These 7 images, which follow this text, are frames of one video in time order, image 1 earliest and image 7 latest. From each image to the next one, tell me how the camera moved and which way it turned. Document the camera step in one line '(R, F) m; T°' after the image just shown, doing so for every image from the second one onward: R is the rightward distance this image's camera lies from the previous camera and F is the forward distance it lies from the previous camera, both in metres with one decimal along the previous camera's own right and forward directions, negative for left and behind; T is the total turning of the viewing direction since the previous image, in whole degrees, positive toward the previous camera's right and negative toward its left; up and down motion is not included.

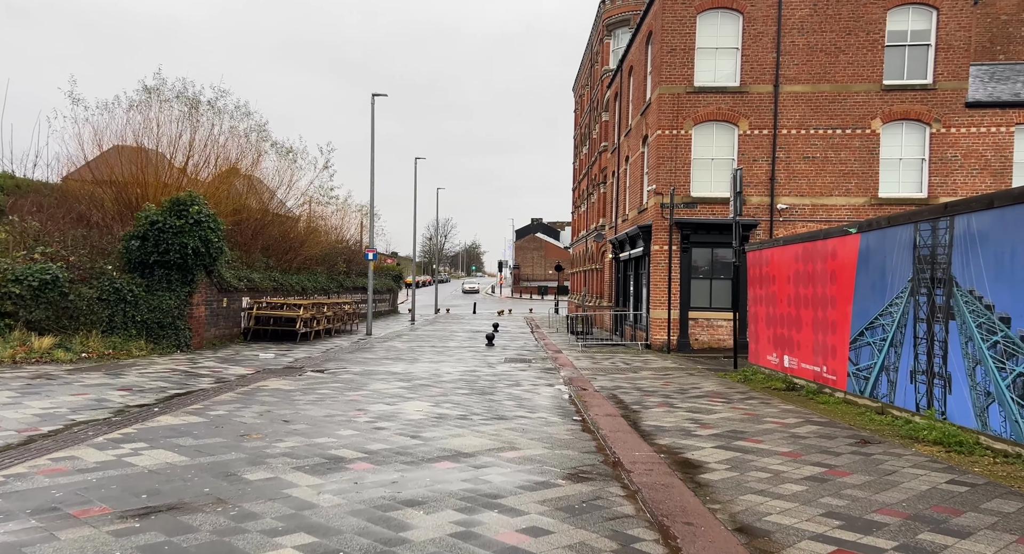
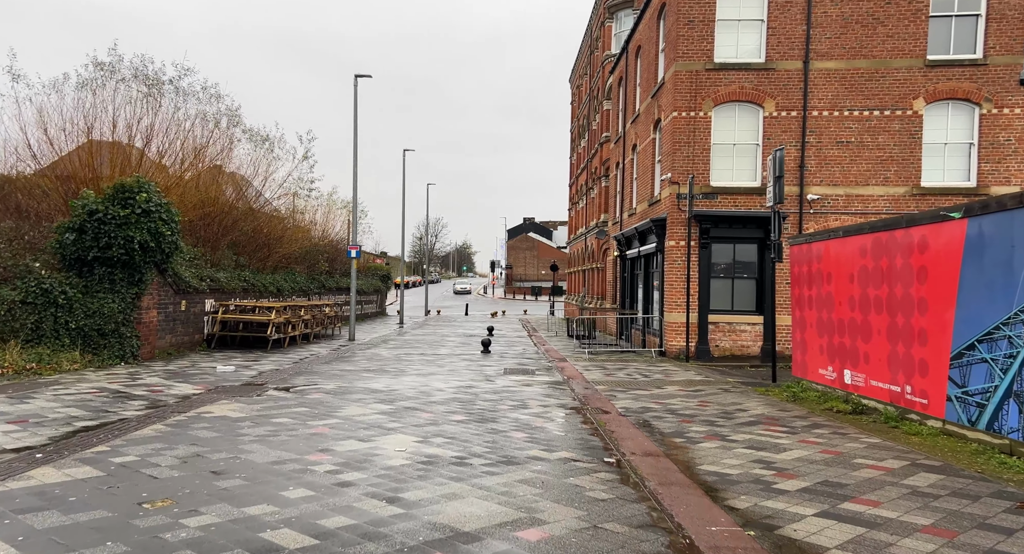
(-0.2, +2.3) m; +1°
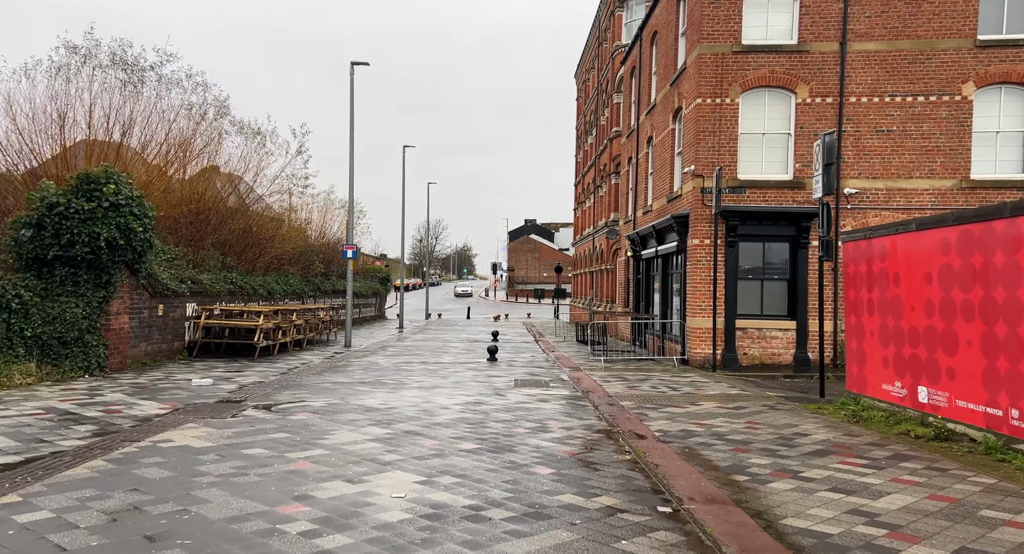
(-0.2, +1.6) m; 0°
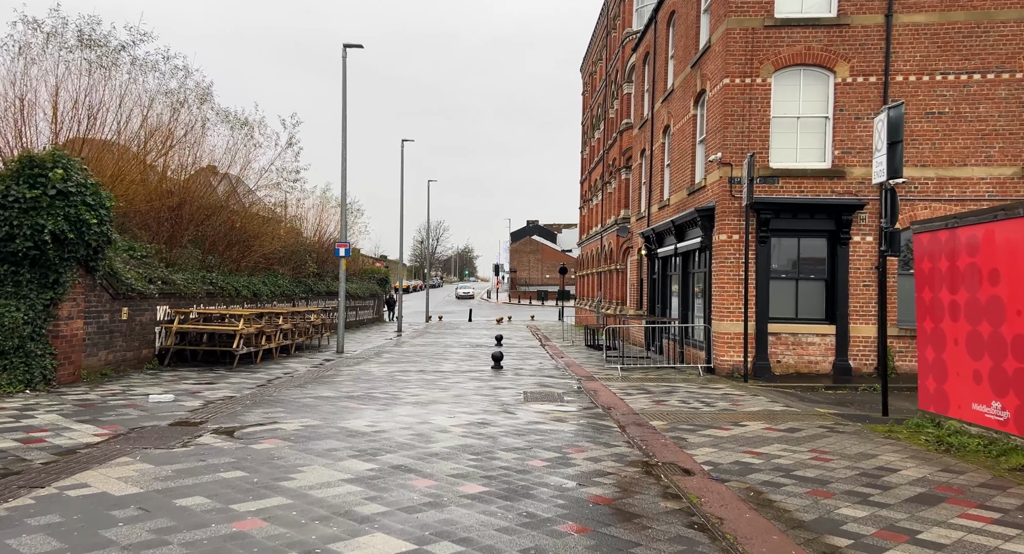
(-0.1, +1.7) m; 0°
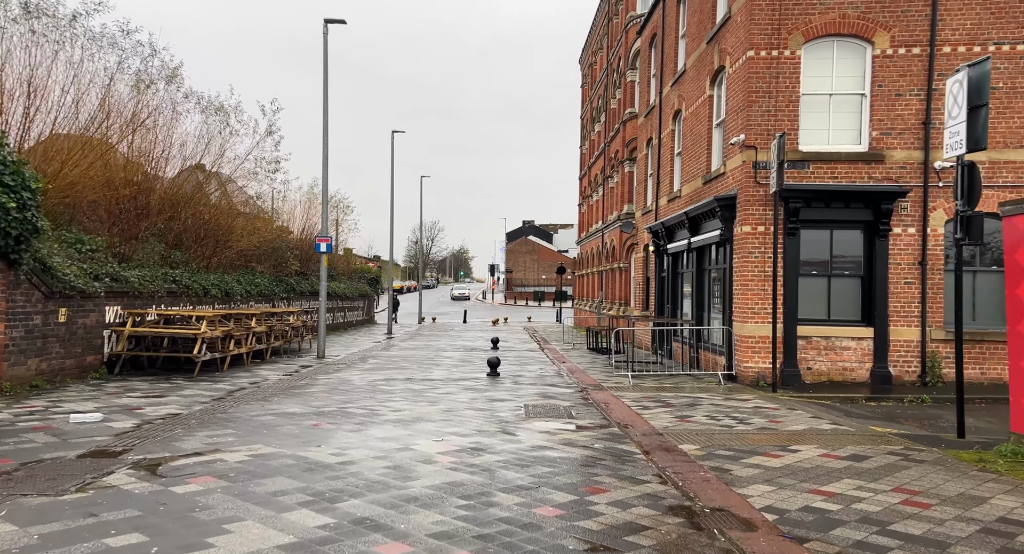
(0.0, +1.8) m; 0°
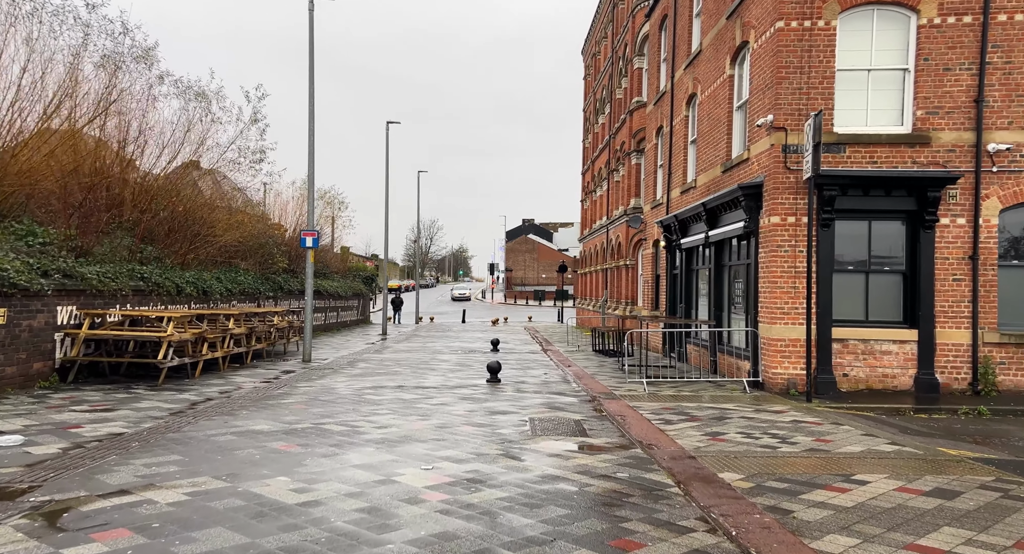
(0.0, +1.4) m; 0°
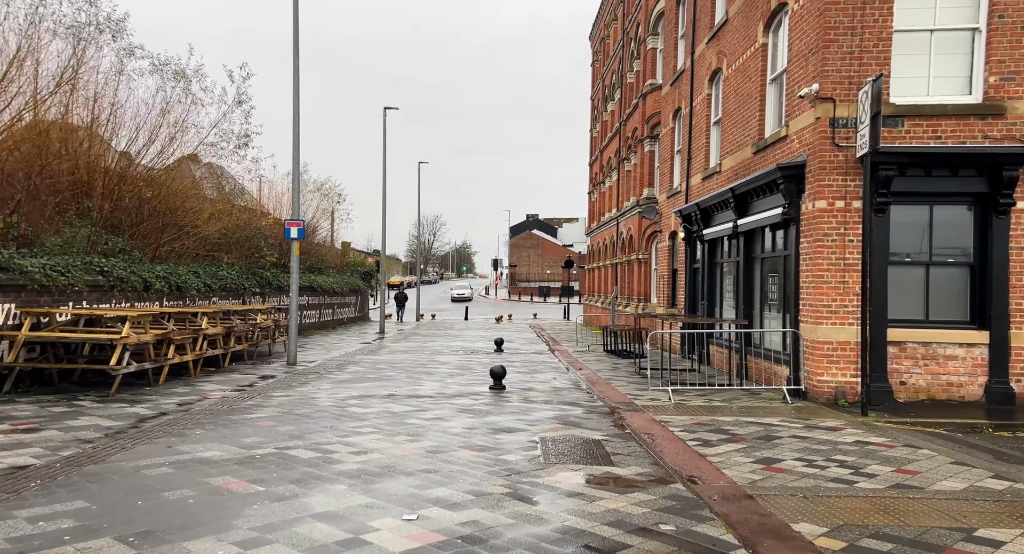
(0.0, +1.7) m; 0°
